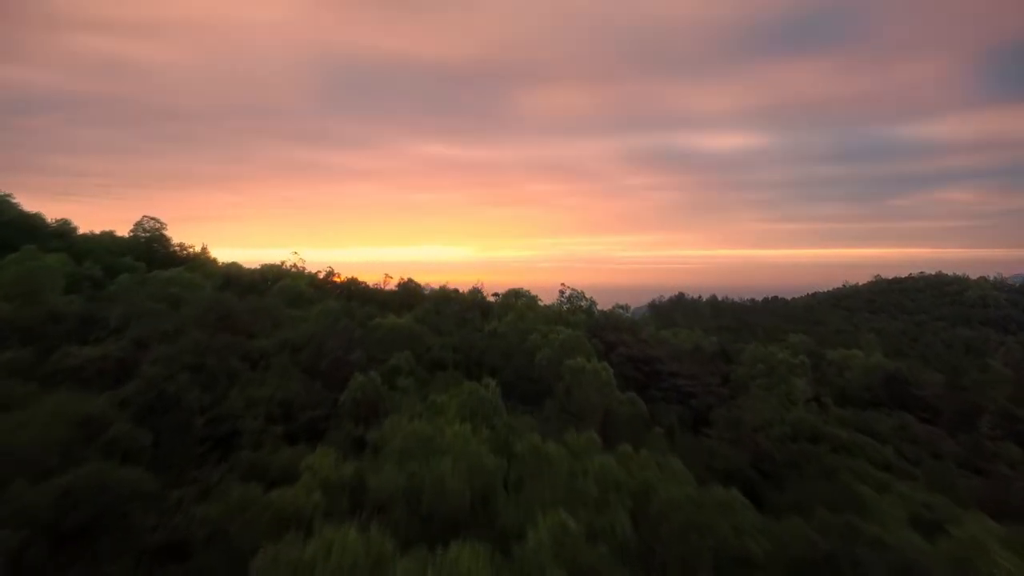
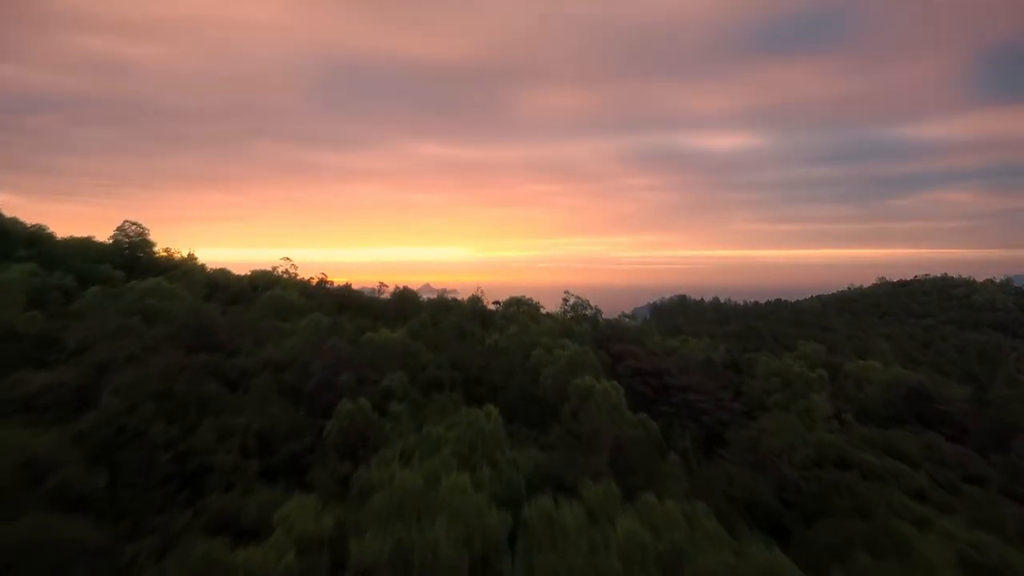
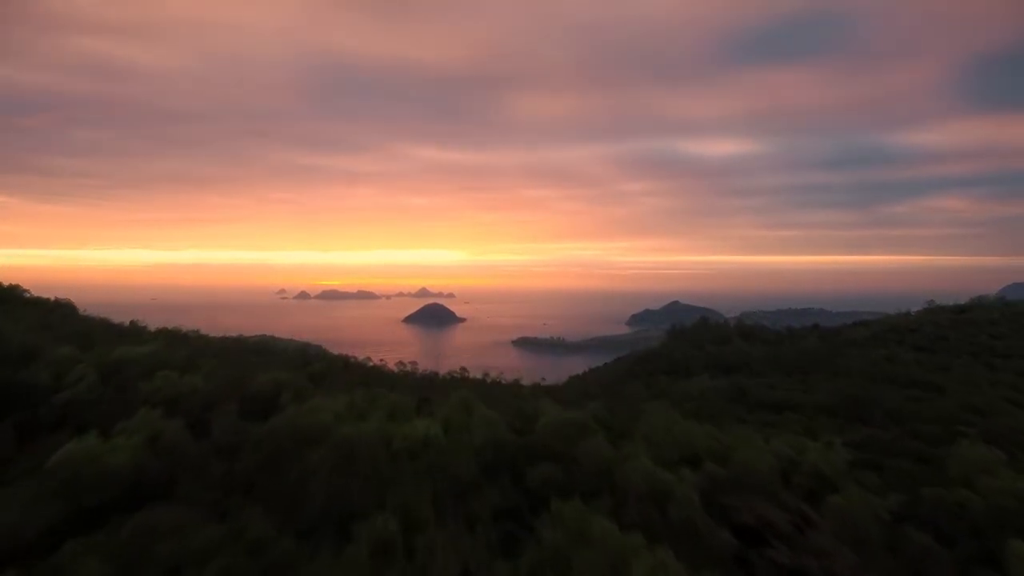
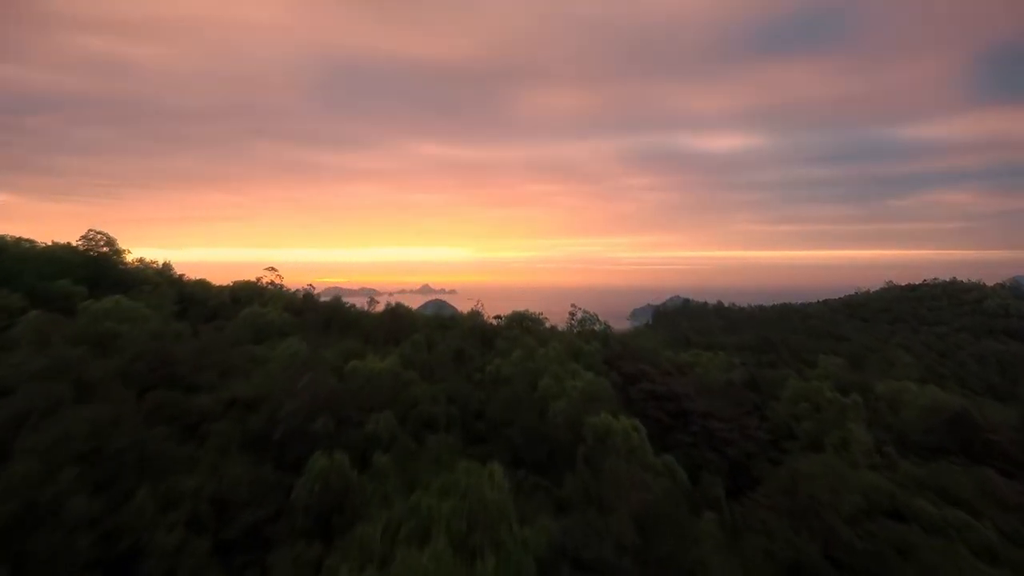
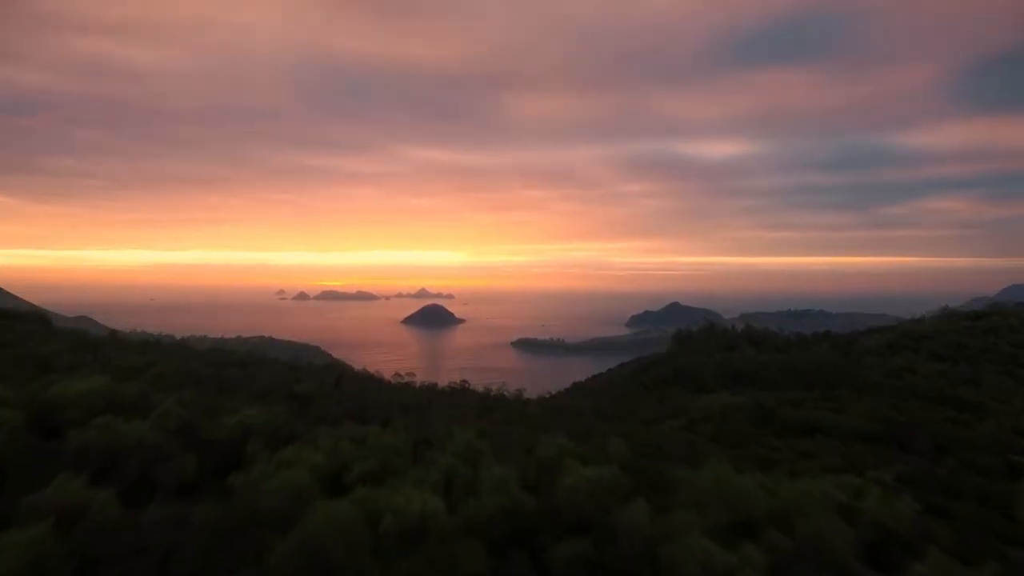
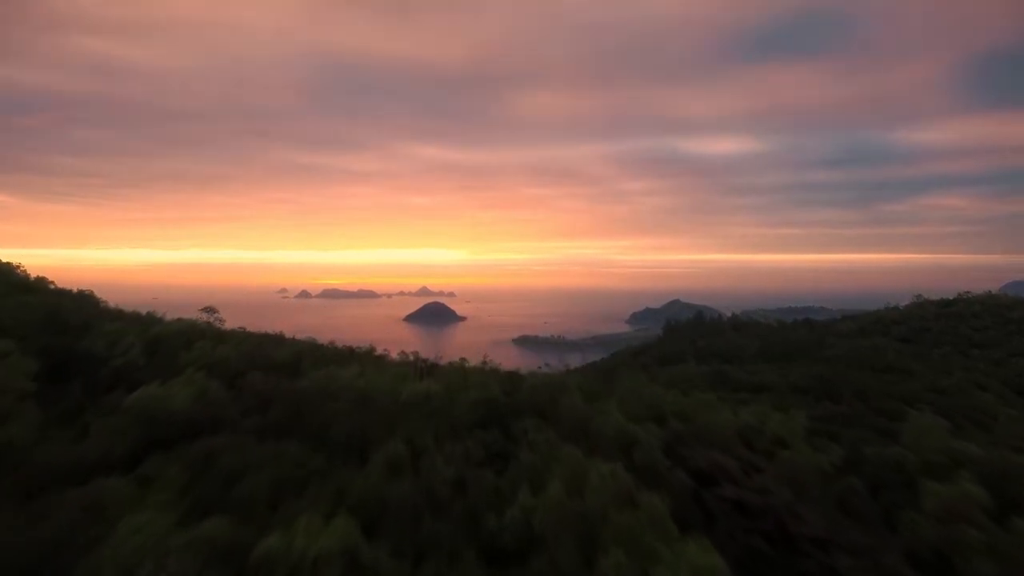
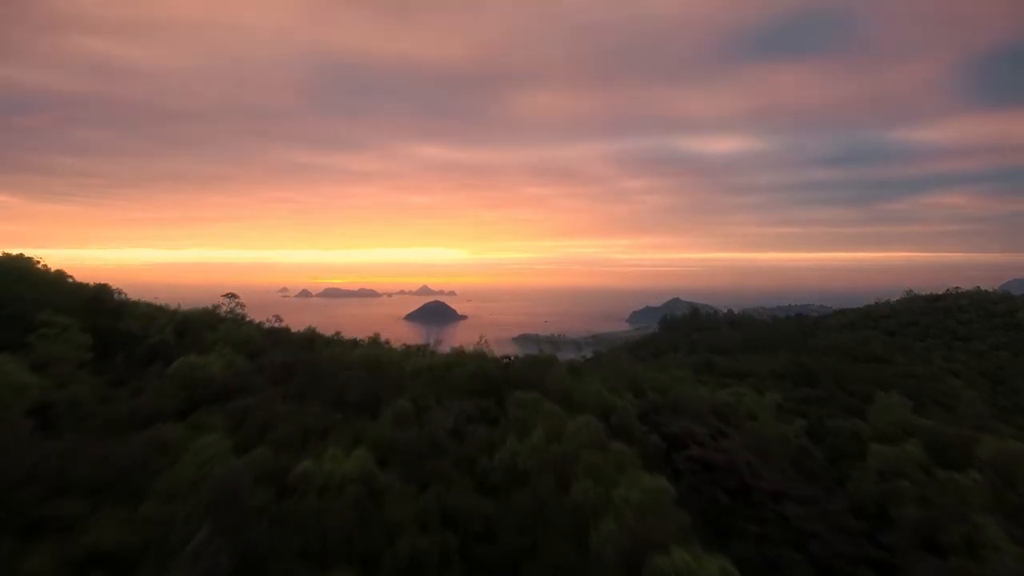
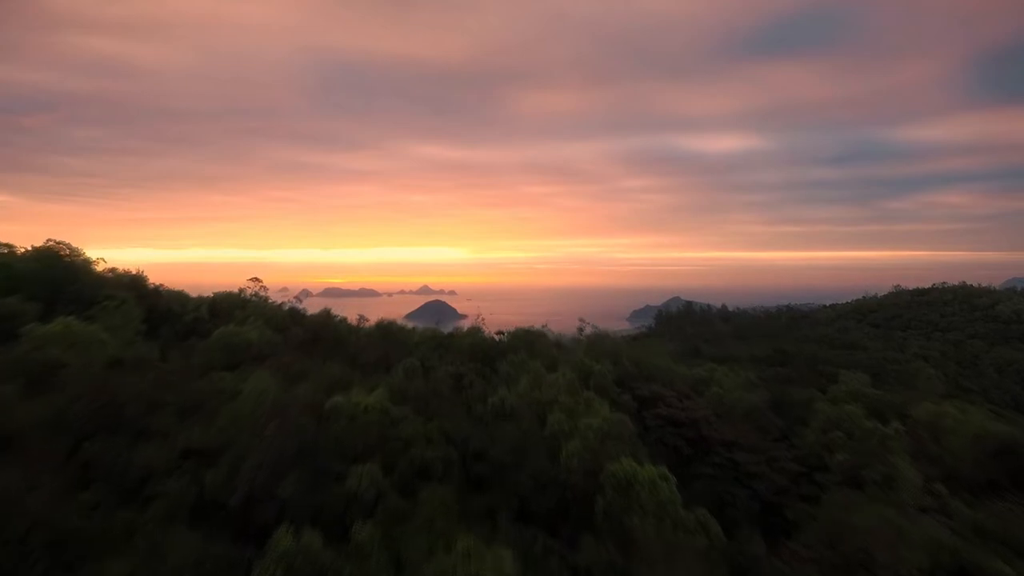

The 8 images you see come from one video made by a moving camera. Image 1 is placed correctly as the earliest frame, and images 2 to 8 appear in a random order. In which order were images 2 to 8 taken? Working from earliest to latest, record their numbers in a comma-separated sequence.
2, 4, 8, 7, 6, 3, 5
